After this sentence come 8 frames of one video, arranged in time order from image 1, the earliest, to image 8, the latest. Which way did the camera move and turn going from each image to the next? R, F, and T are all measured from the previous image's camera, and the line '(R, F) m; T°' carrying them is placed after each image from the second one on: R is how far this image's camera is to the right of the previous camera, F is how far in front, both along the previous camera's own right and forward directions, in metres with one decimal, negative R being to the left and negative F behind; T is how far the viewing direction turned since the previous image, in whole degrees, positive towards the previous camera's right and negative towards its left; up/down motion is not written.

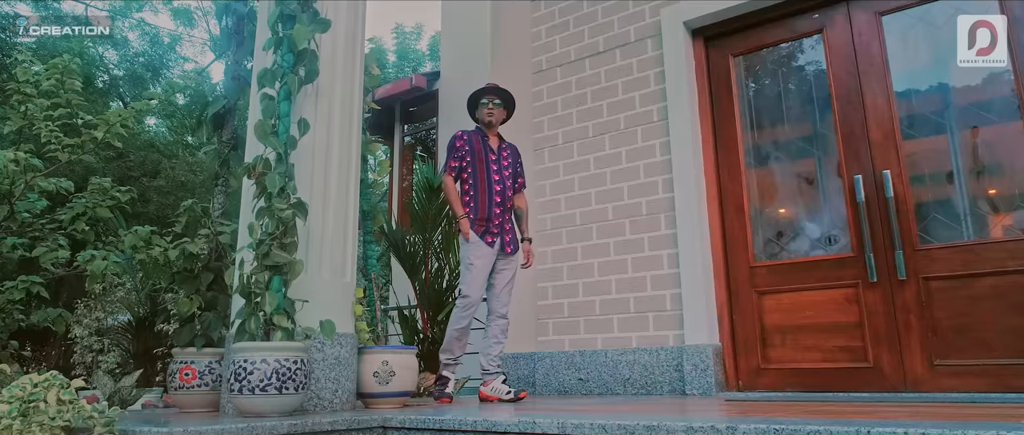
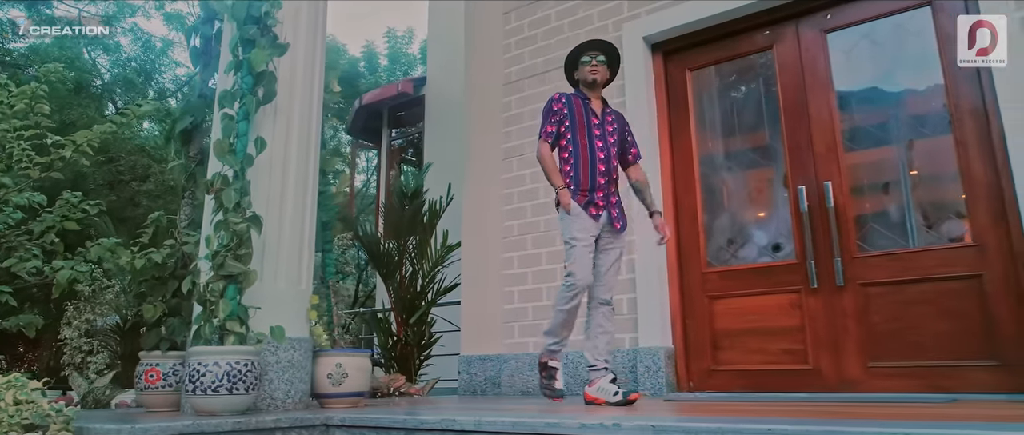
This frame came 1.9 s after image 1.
(+0.2, -0.1) m; 0°
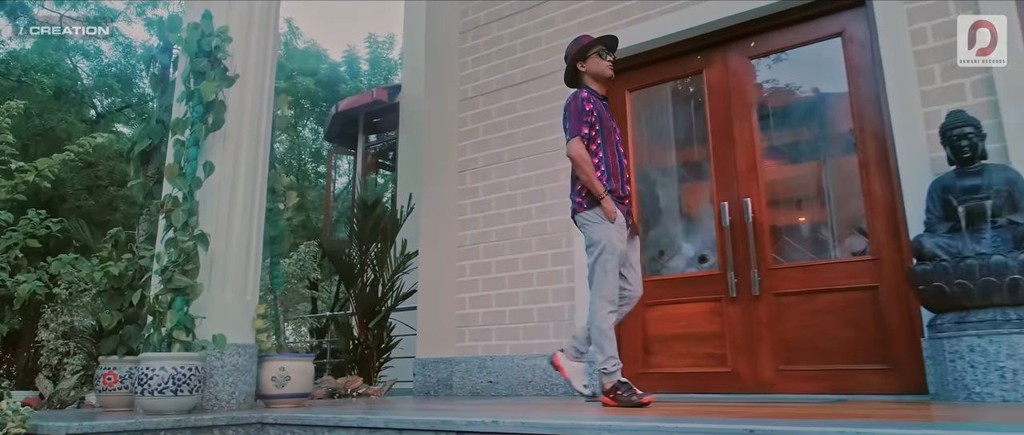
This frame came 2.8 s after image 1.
(+0.2, -0.2) m; +1°
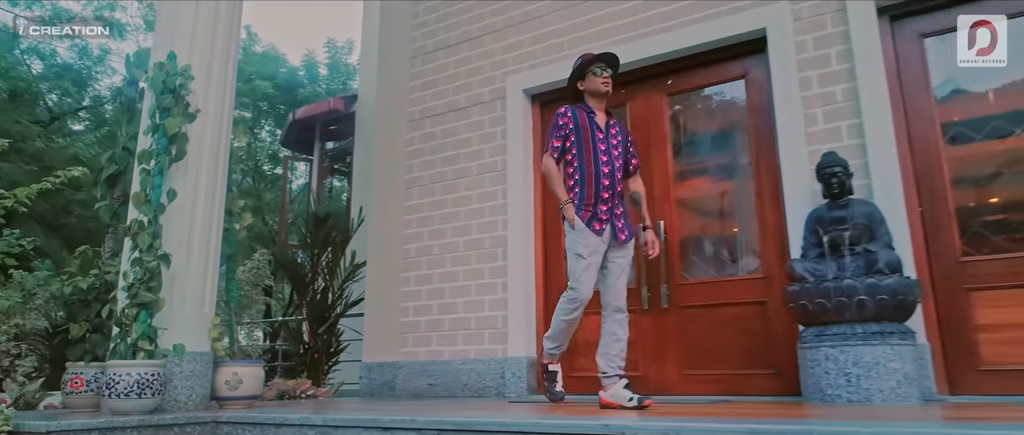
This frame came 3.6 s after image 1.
(+0.1, -0.3) m; +3°
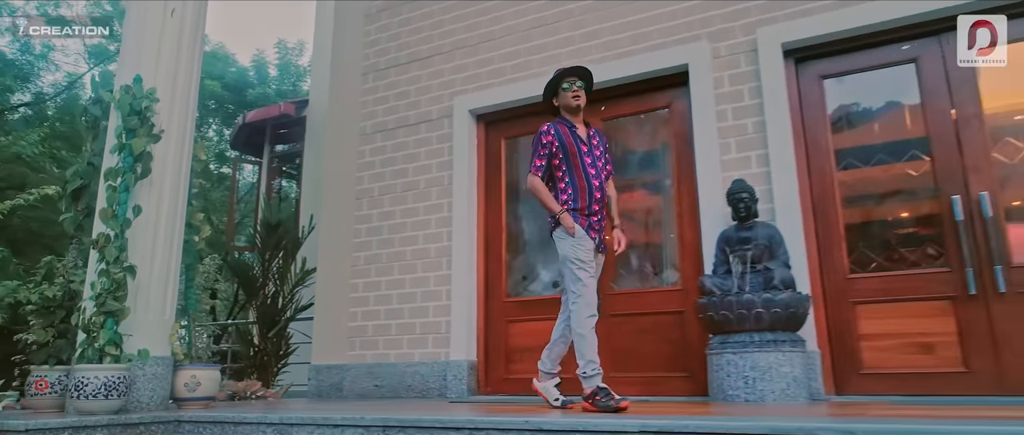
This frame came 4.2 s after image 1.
(0.0, -0.3) m; +4°
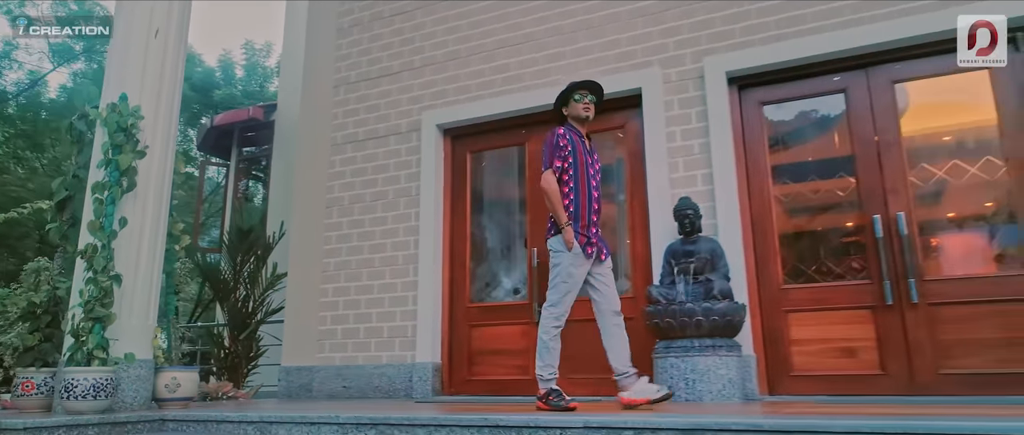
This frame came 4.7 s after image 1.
(0.0, -0.2) m; +3°
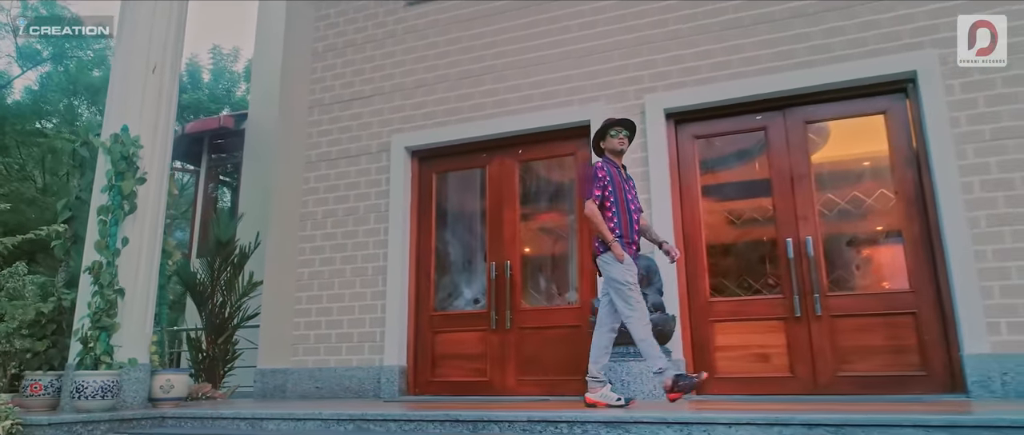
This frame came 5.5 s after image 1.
(0.0, -0.4) m; +3°
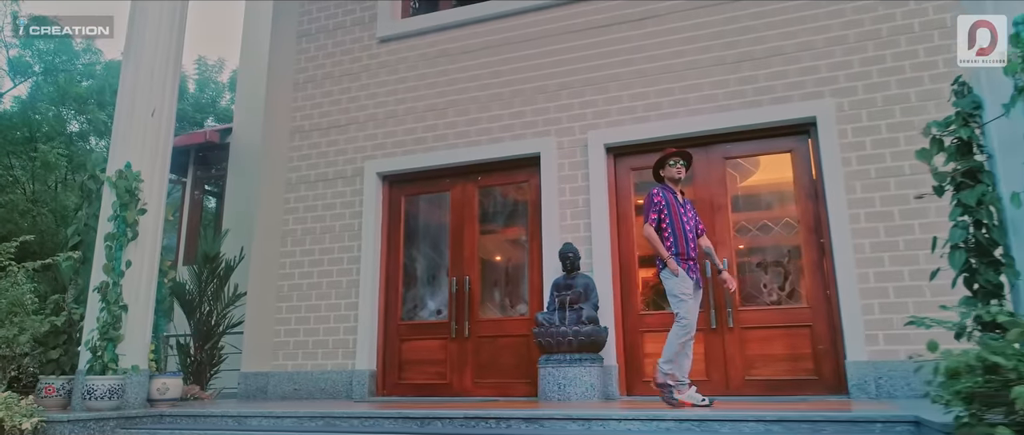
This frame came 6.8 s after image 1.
(+0.2, -0.5) m; +1°
